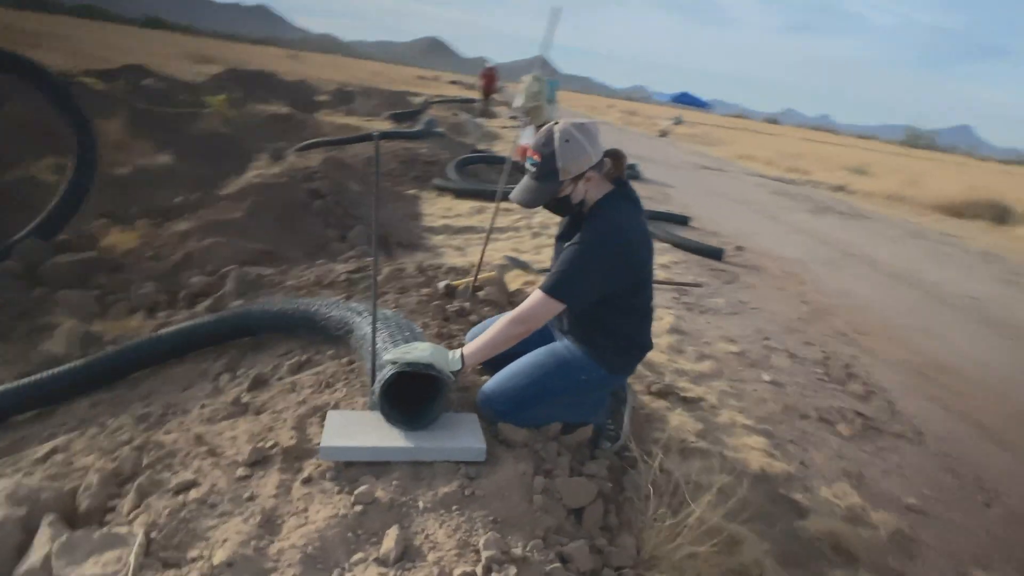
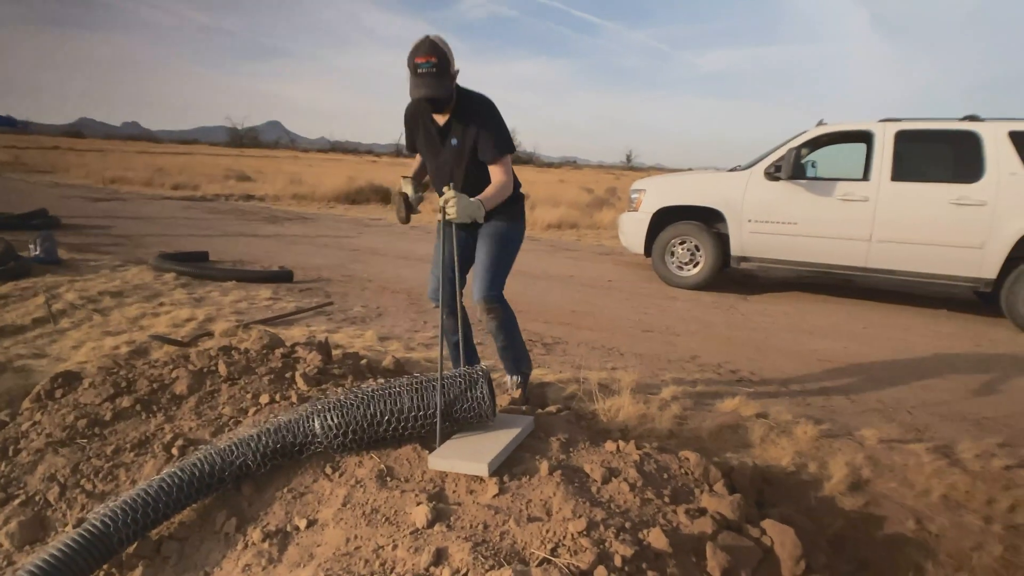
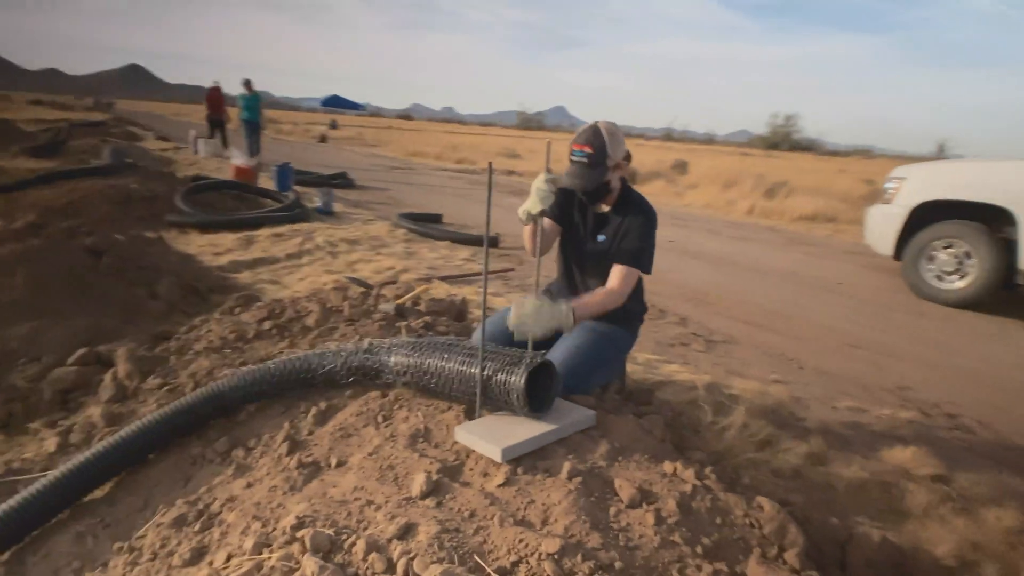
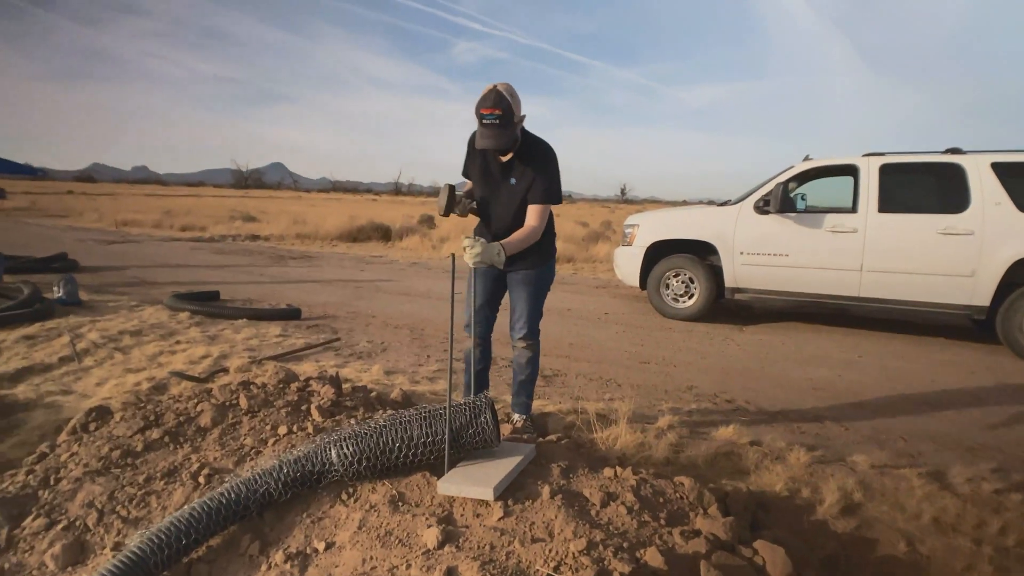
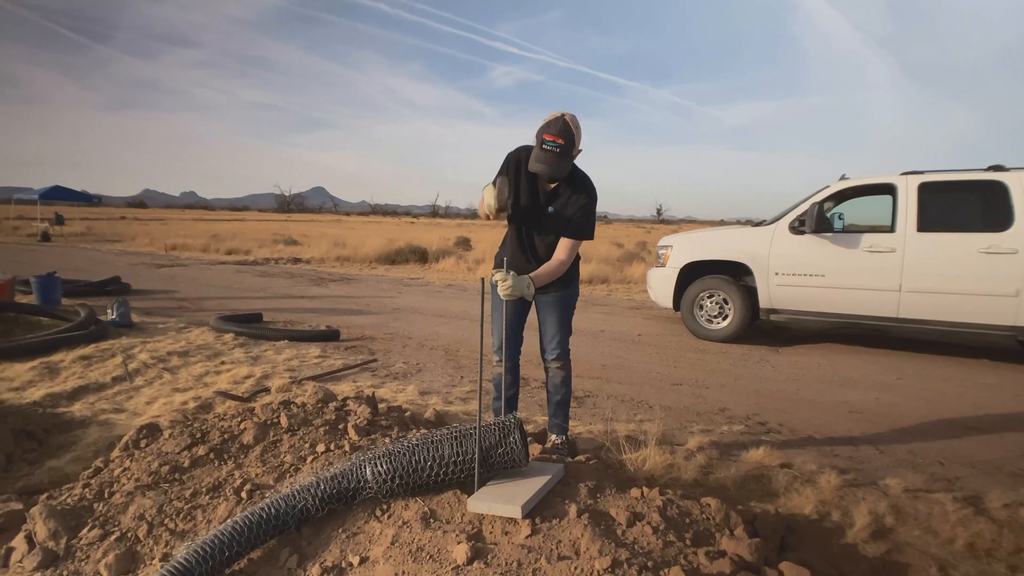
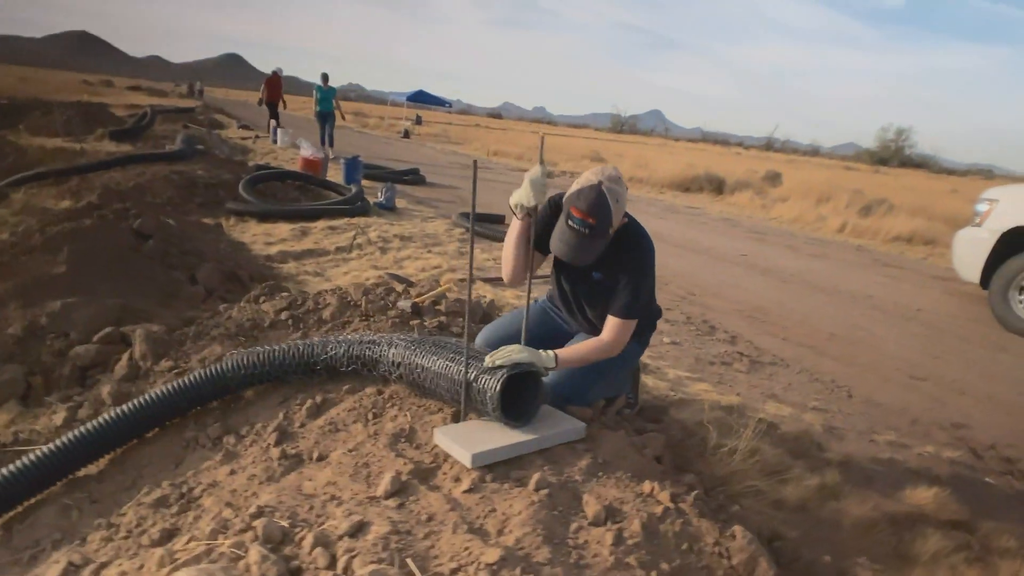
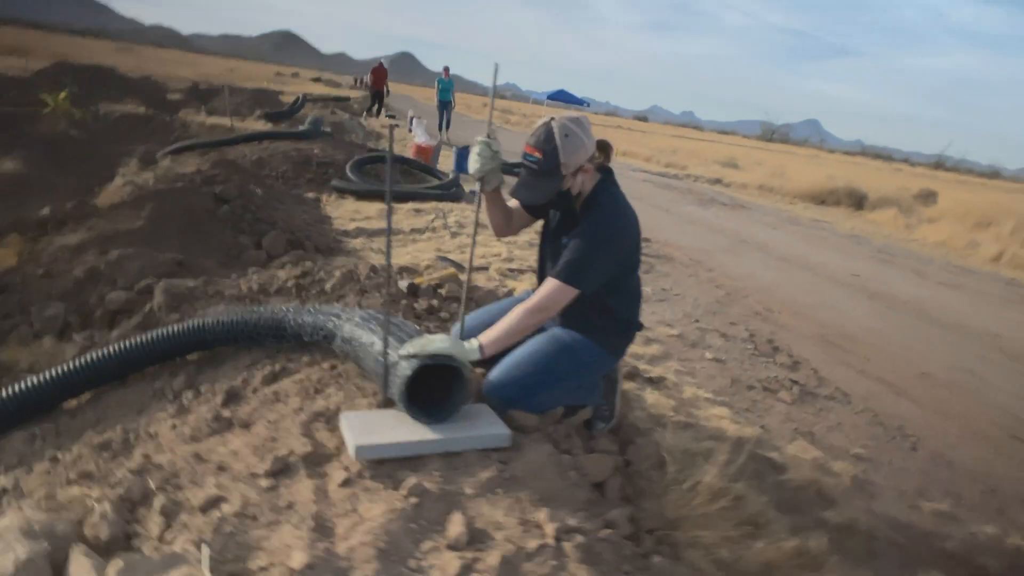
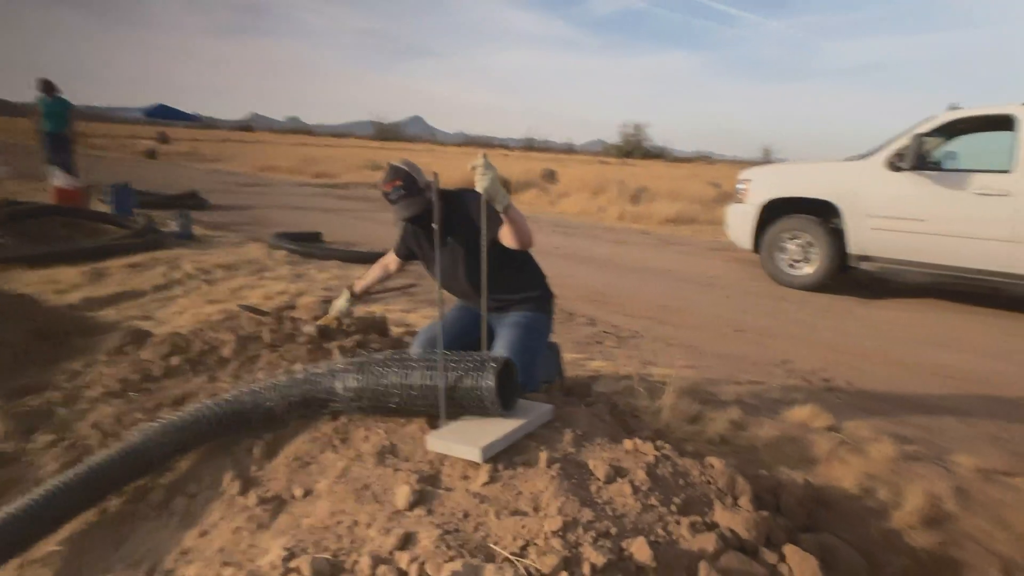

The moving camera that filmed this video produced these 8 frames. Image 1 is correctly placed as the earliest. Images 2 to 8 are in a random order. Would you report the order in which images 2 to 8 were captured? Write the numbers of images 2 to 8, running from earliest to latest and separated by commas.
7, 6, 3, 8, 2, 4, 5
